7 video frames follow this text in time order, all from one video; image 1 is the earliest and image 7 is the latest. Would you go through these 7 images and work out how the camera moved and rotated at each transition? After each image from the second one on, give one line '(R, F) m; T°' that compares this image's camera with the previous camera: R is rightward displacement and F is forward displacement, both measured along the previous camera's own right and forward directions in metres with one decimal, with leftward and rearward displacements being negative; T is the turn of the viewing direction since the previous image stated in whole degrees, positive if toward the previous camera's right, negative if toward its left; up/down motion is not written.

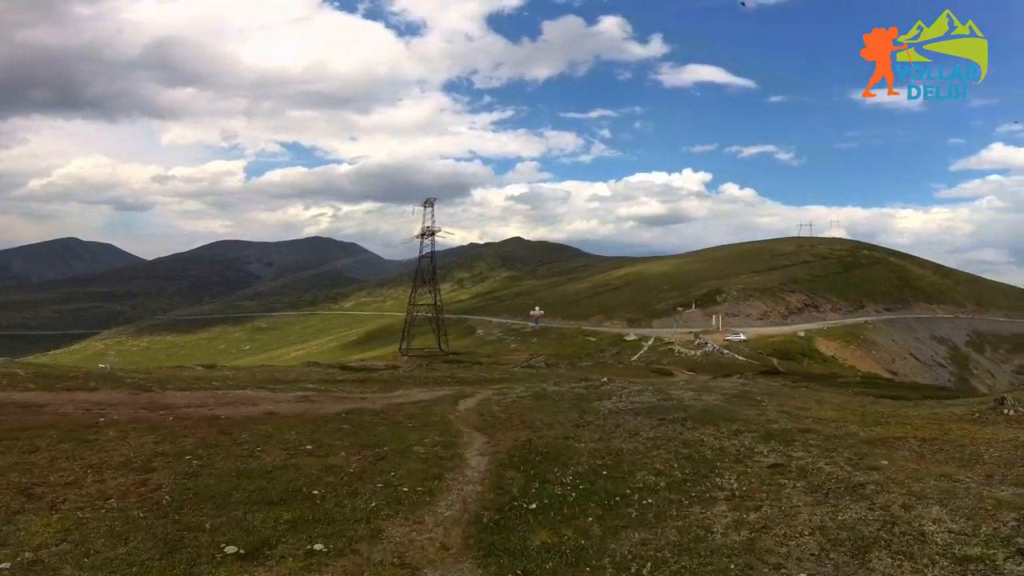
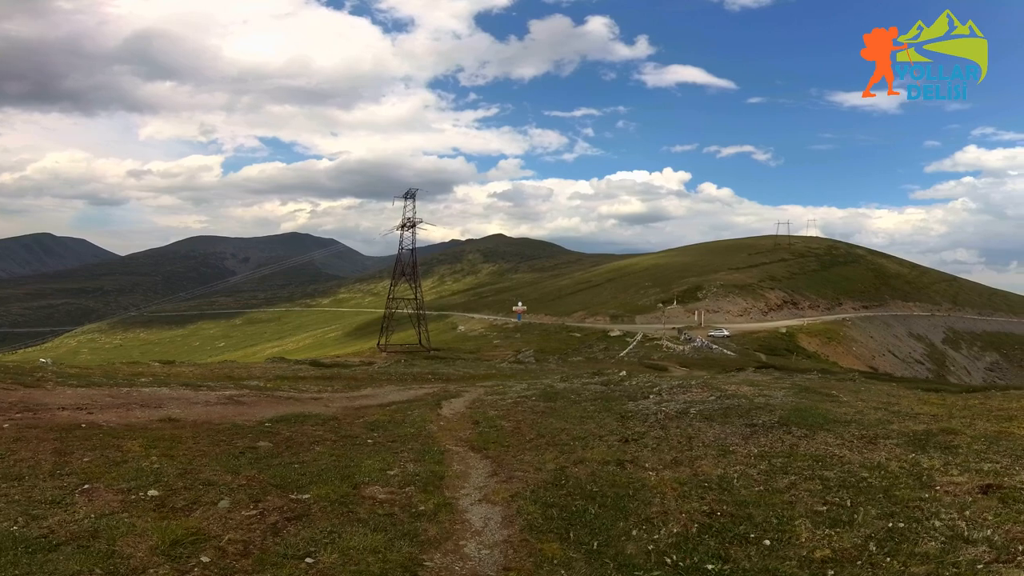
(-1.5, +13.1) m; +2°
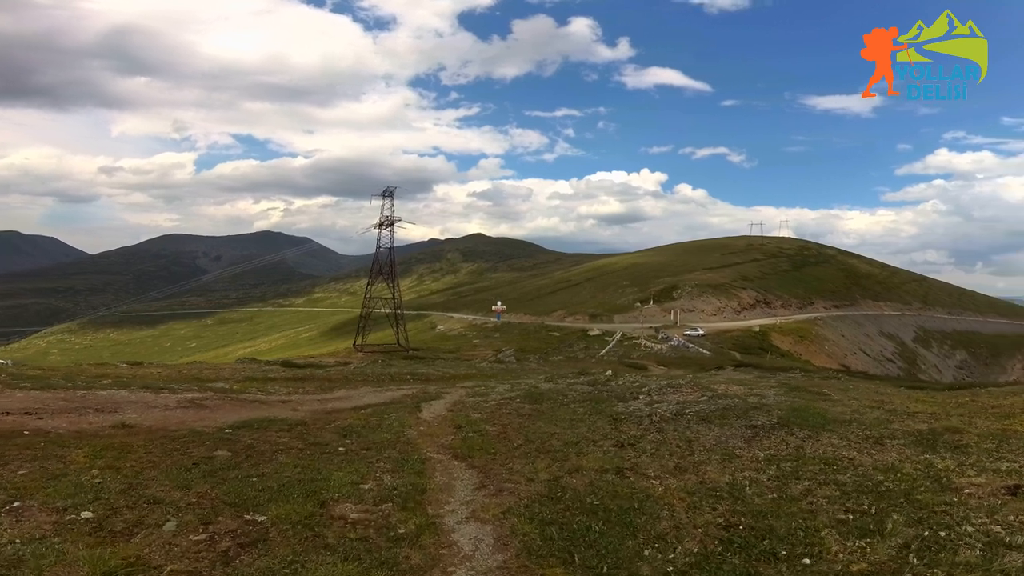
(-0.3, +1.9) m; +2°
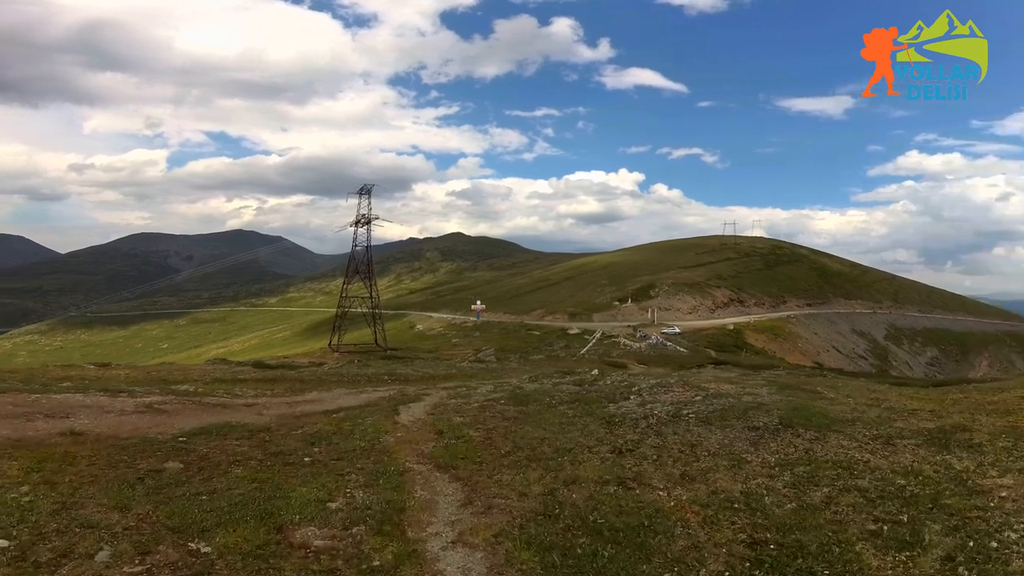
(-0.3, +2.1) m; +2°
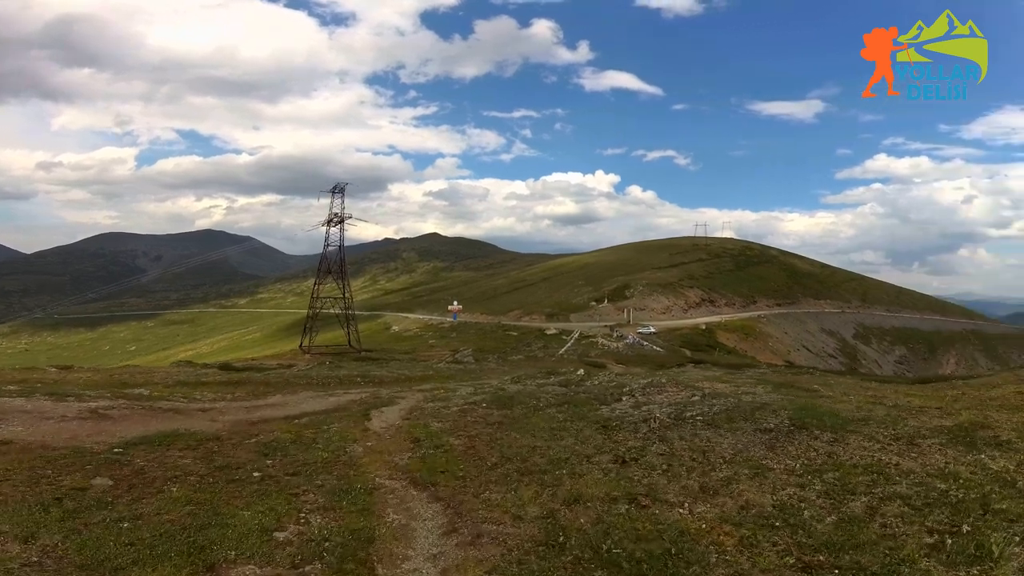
(-0.3, +2.7) m; +2°
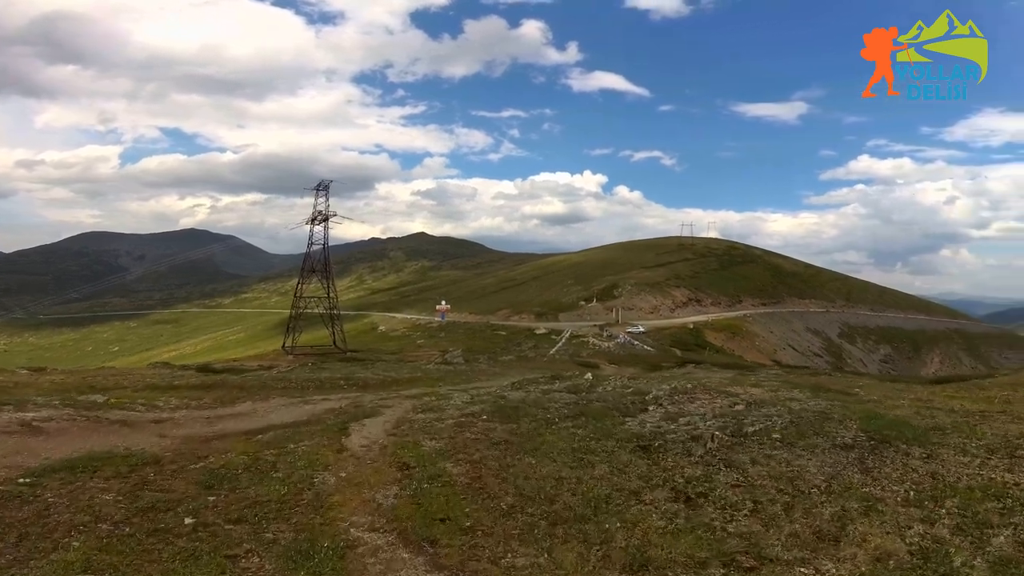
(-0.9, +5.1) m; +1°
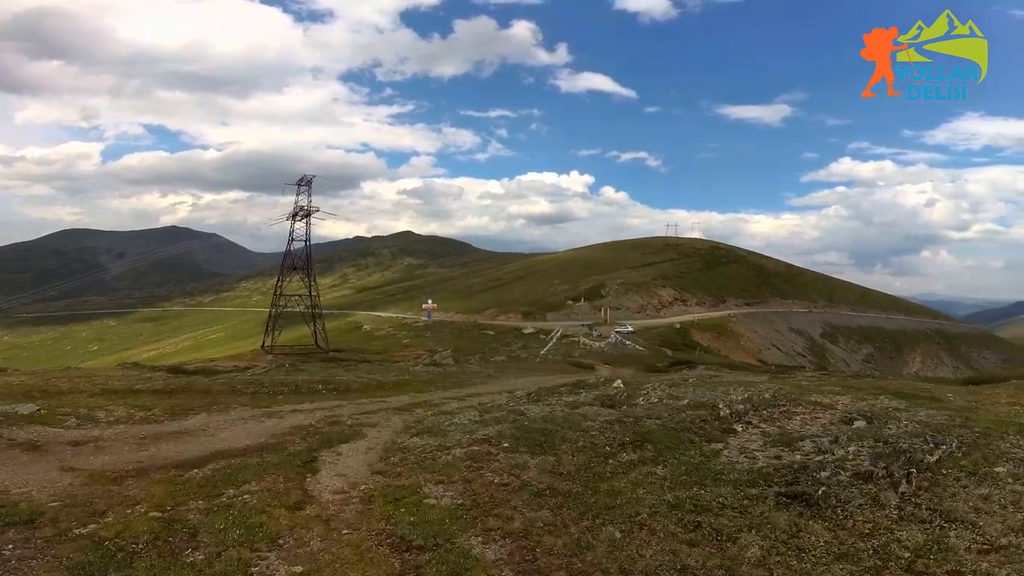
(-1.8, +7.4) m; +1°
